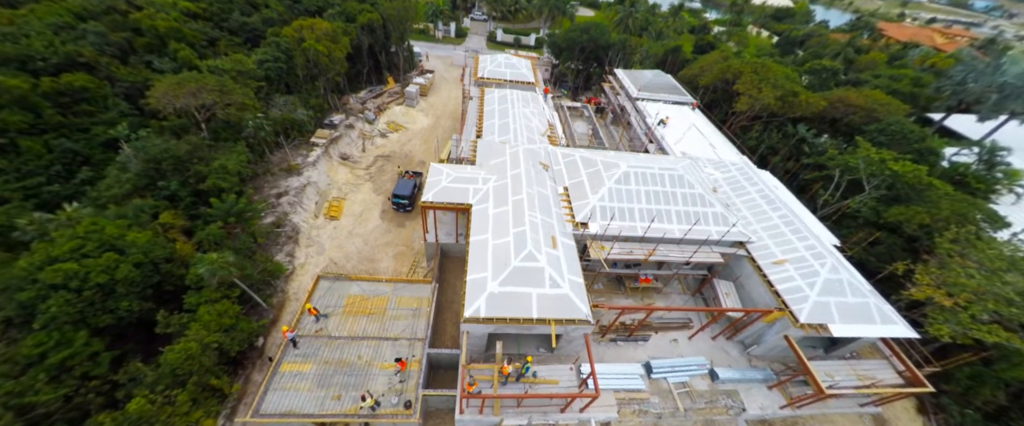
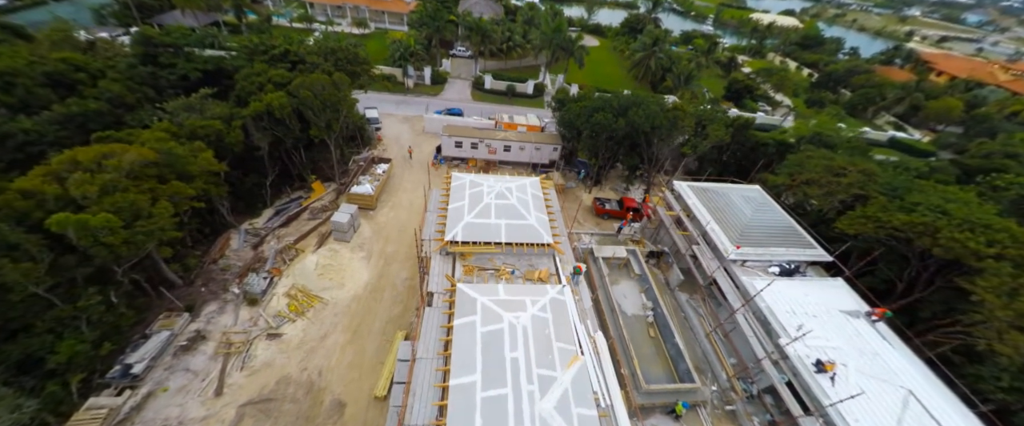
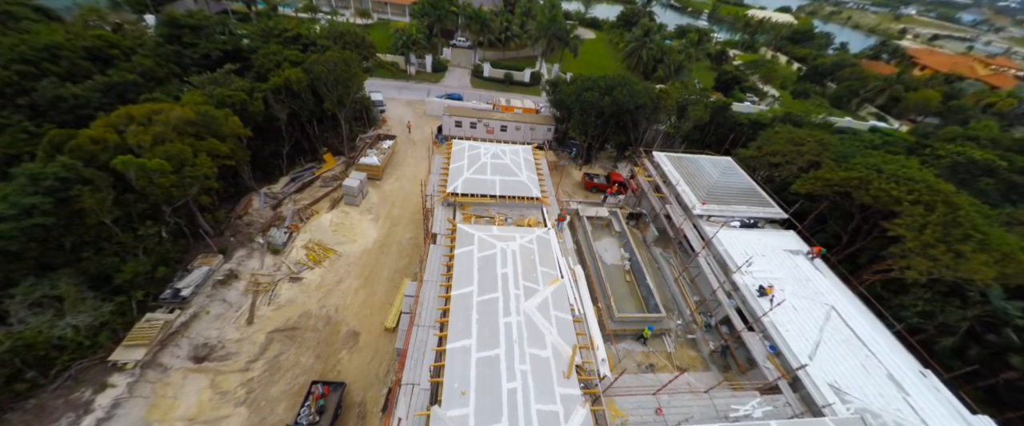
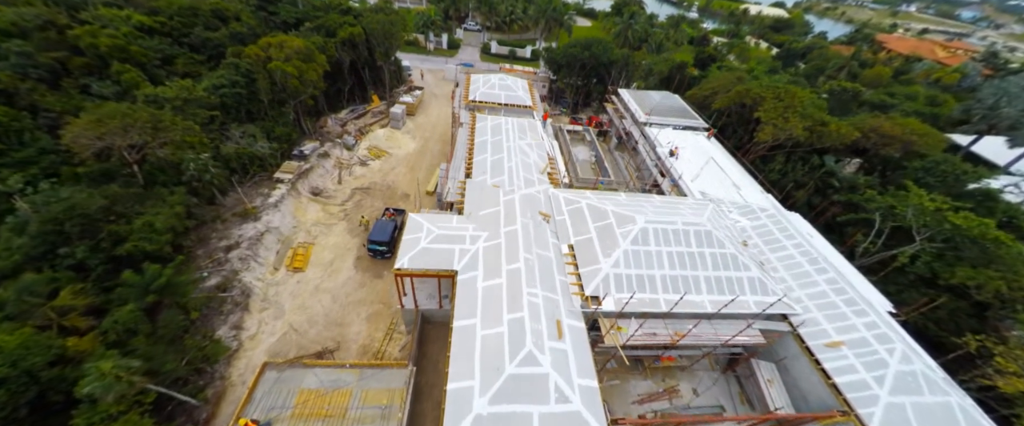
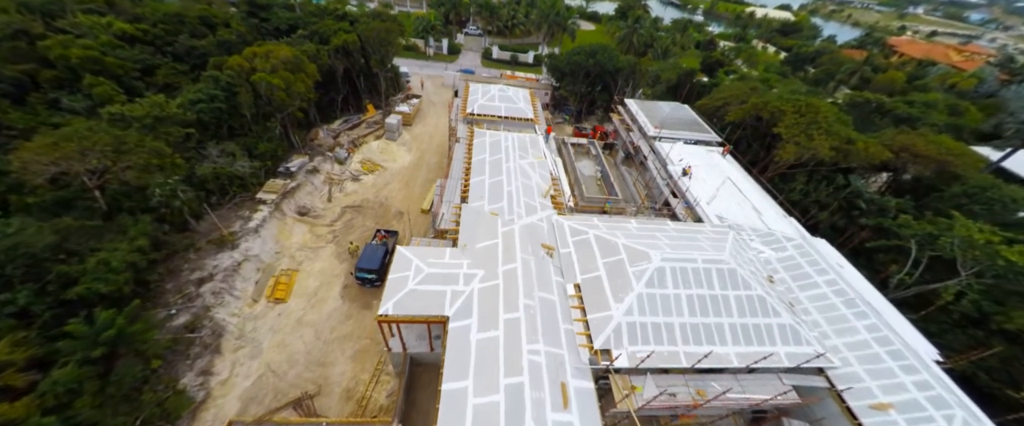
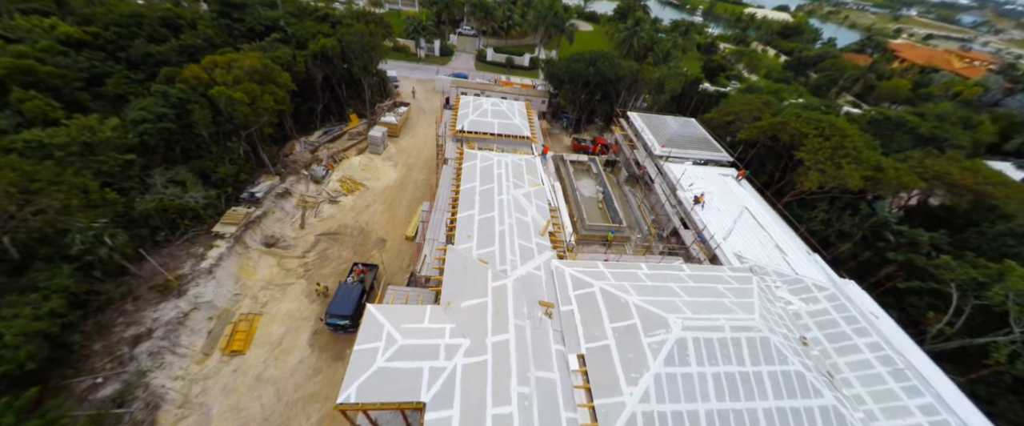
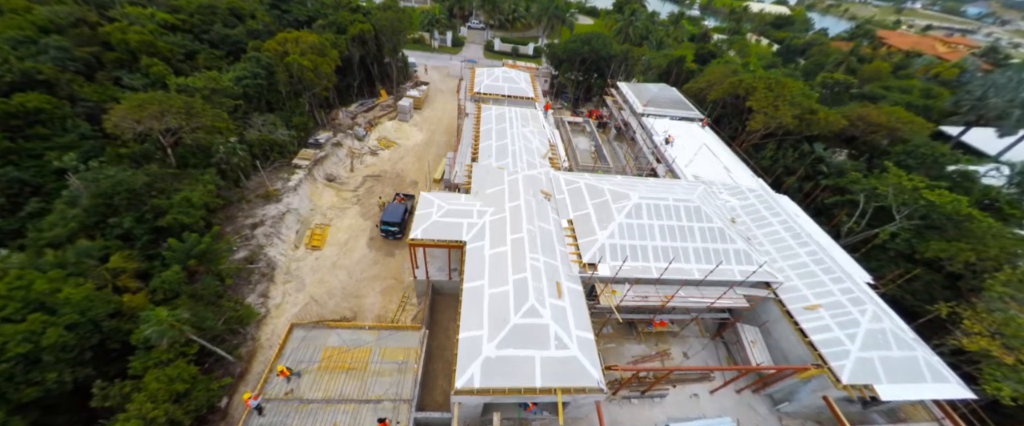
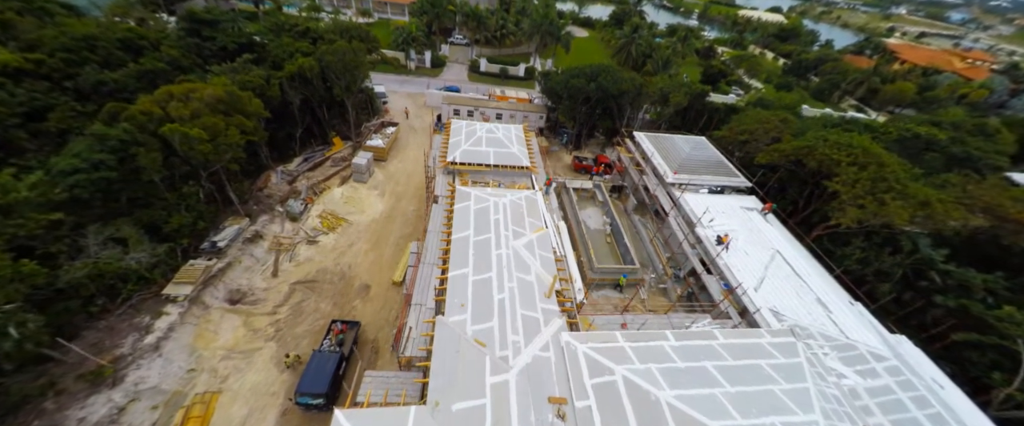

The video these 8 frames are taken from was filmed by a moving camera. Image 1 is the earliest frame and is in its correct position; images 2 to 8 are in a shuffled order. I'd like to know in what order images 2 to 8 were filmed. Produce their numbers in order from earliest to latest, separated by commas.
7, 4, 5, 6, 8, 3, 2
